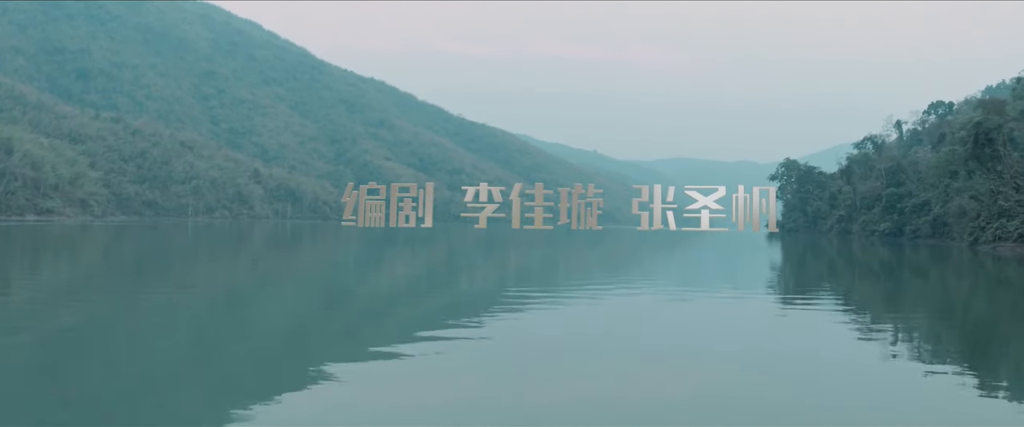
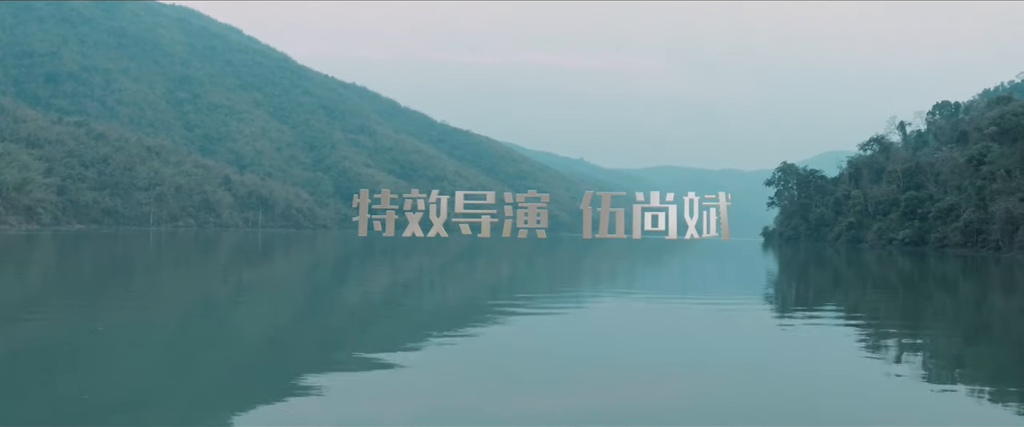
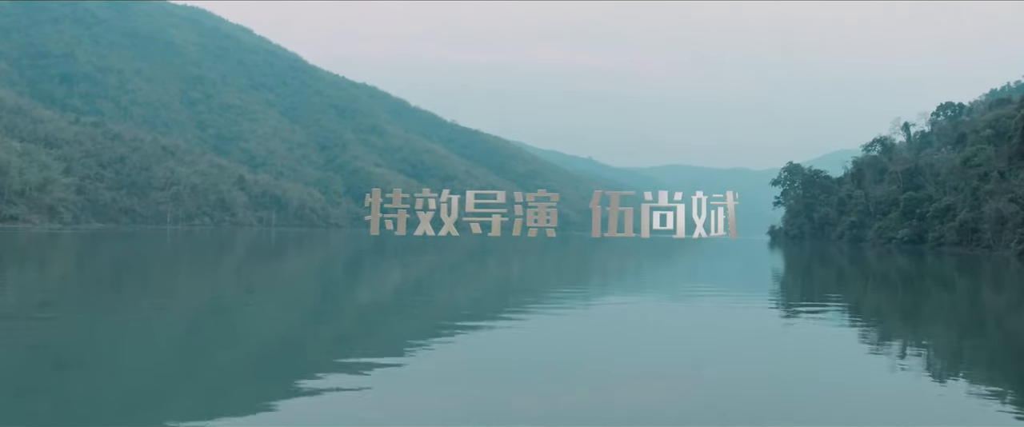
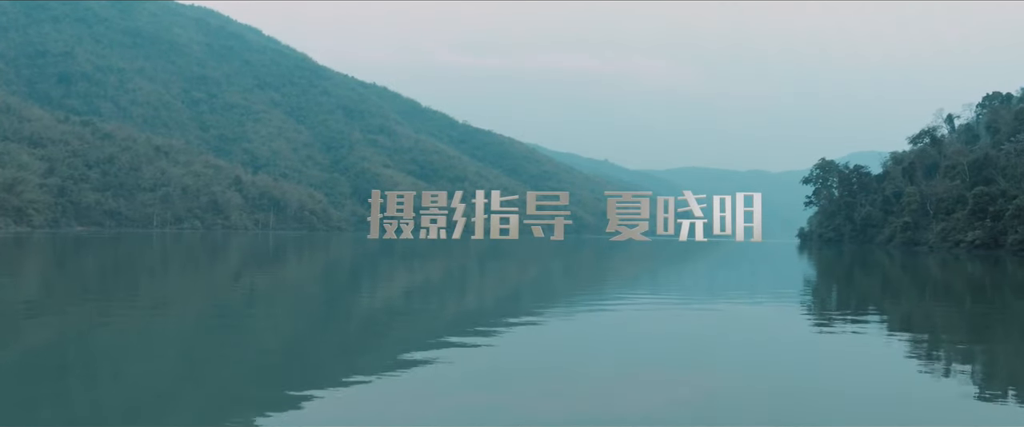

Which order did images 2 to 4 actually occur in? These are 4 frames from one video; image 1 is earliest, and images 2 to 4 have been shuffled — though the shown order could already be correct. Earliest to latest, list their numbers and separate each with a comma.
3, 2, 4
